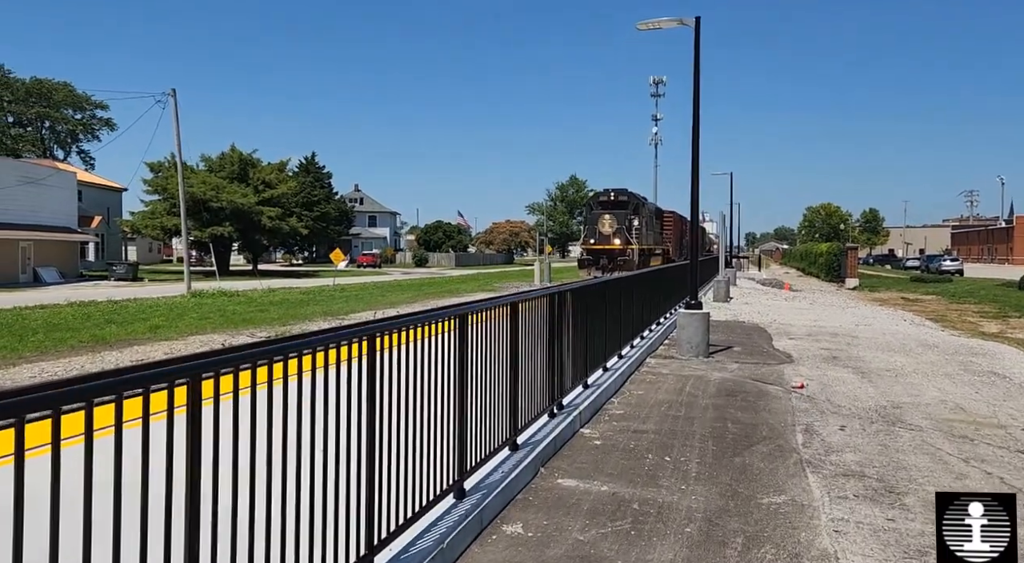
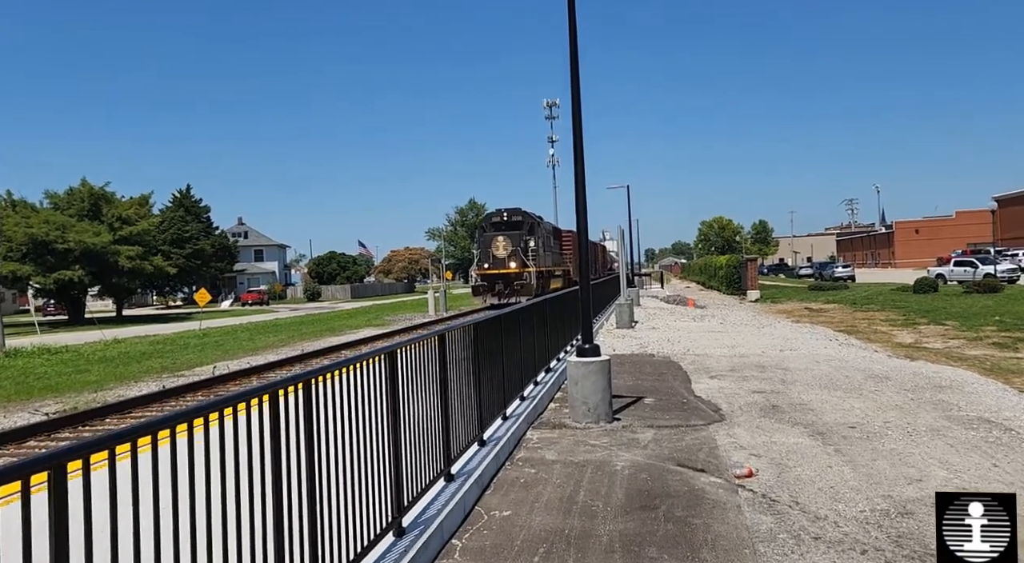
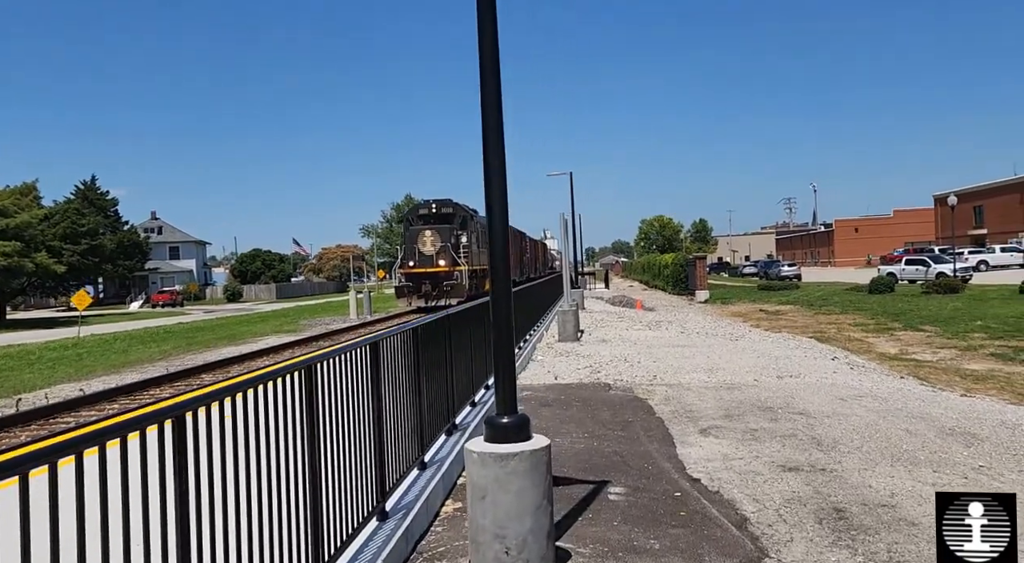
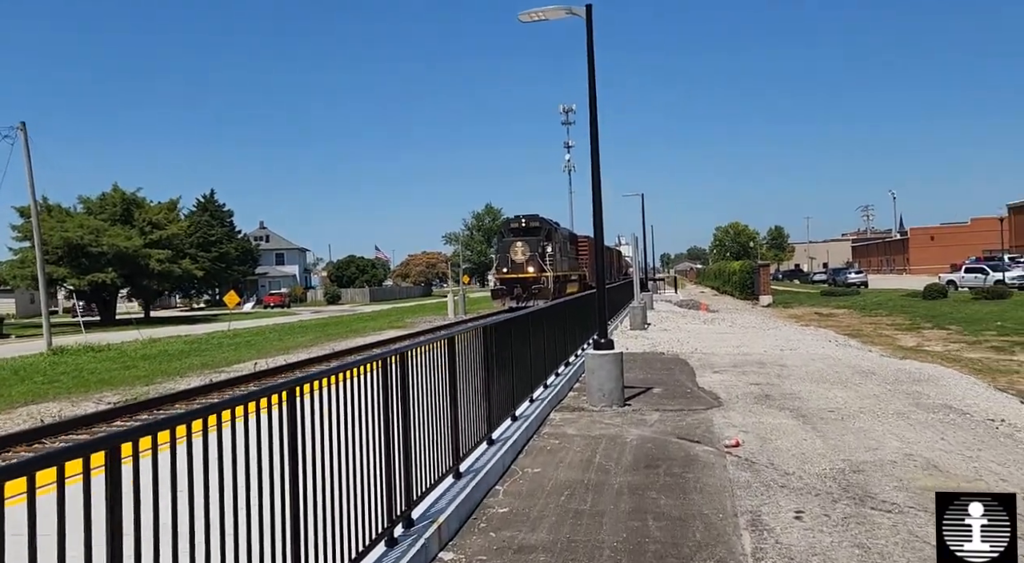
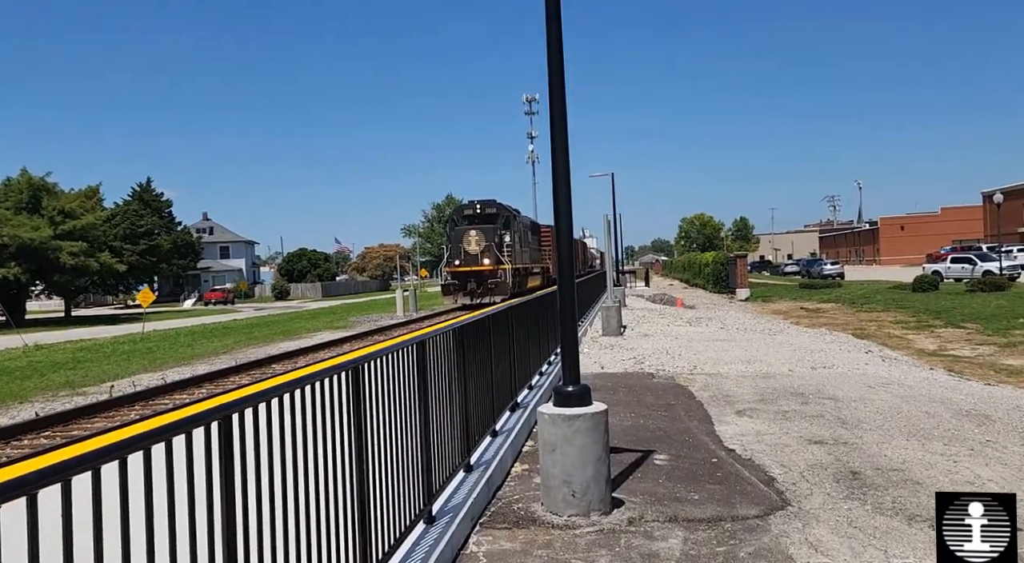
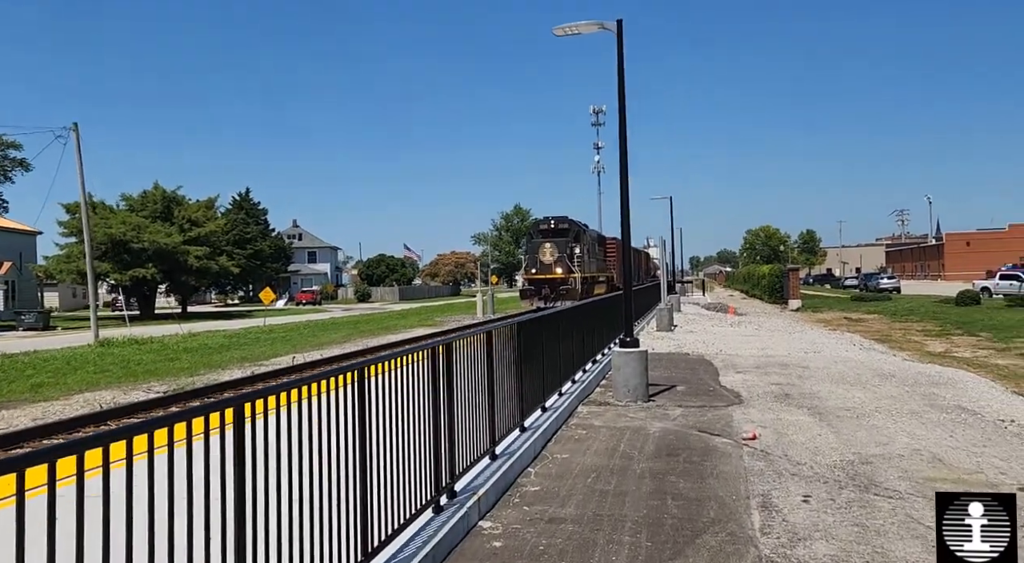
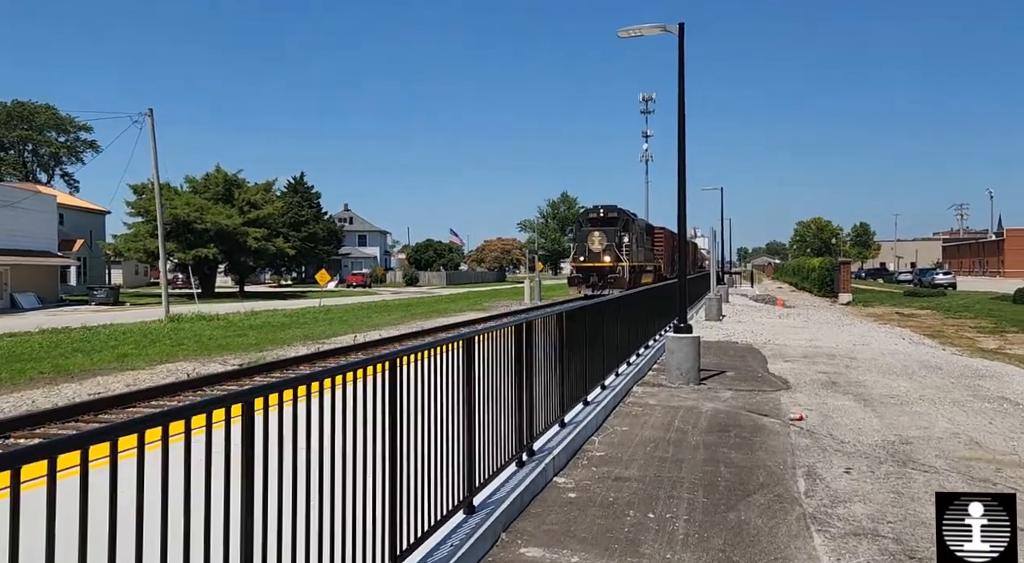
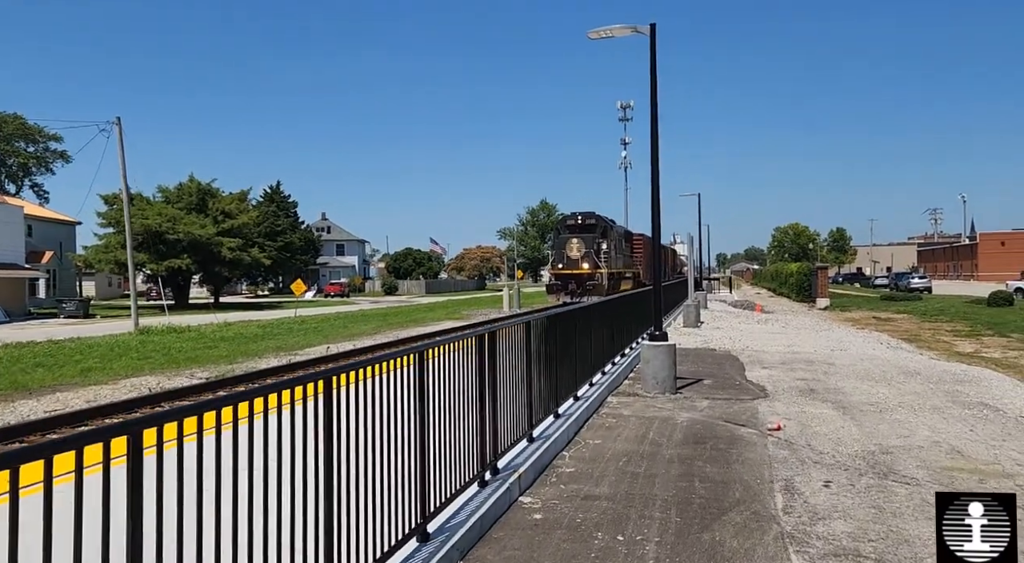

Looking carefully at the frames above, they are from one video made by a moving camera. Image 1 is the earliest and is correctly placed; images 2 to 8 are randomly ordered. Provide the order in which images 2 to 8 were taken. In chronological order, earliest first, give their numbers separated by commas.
7, 8, 6, 4, 2, 5, 3
